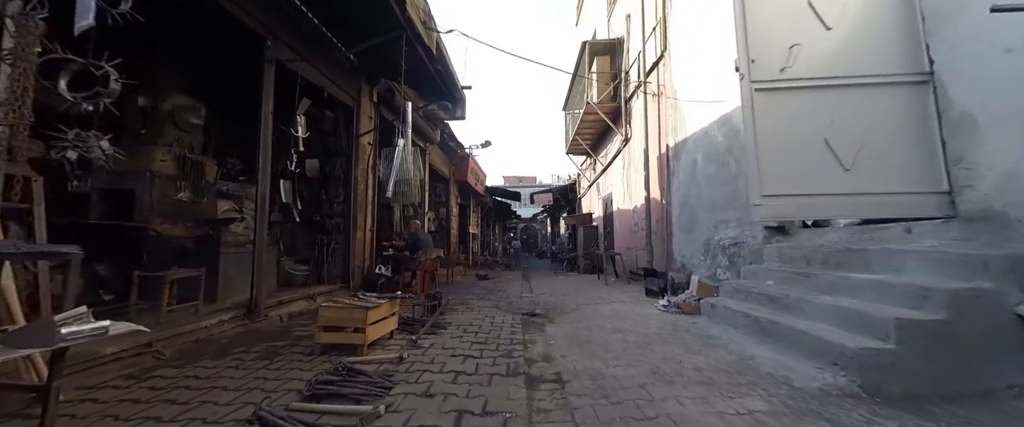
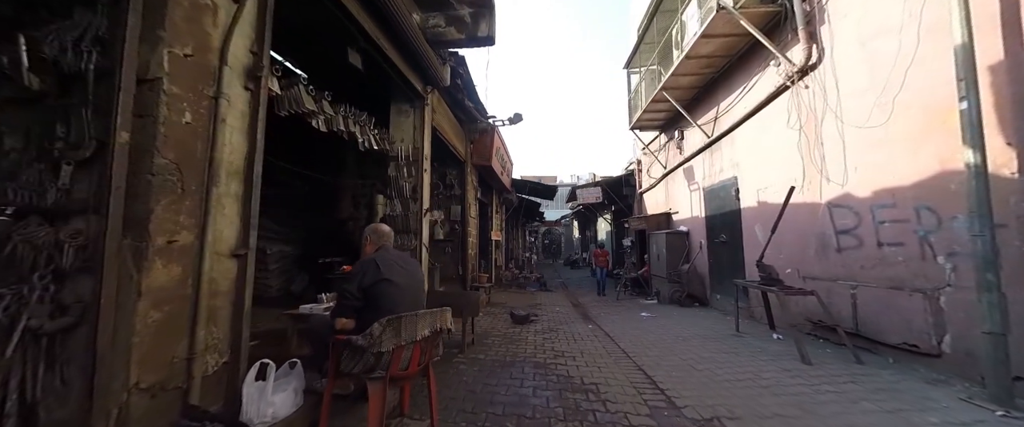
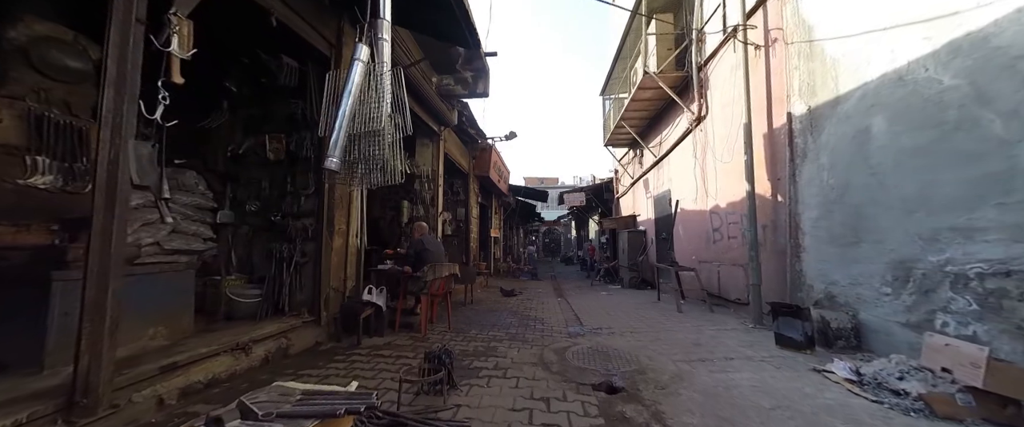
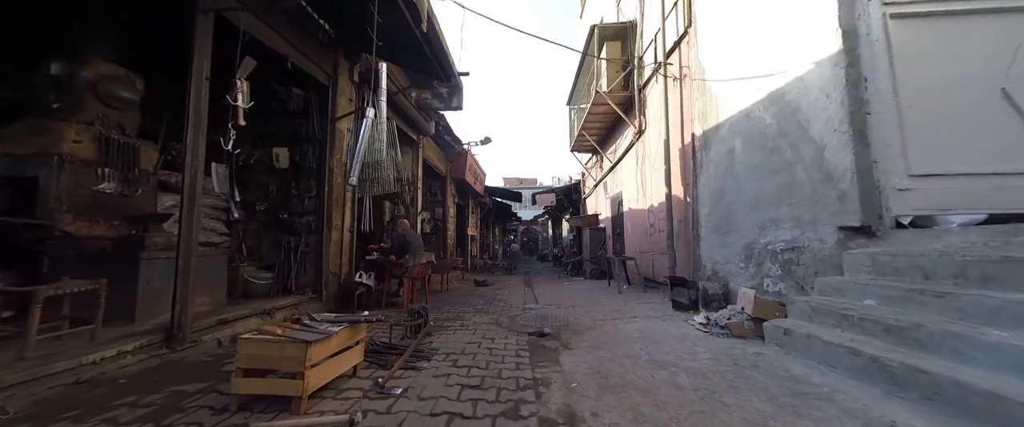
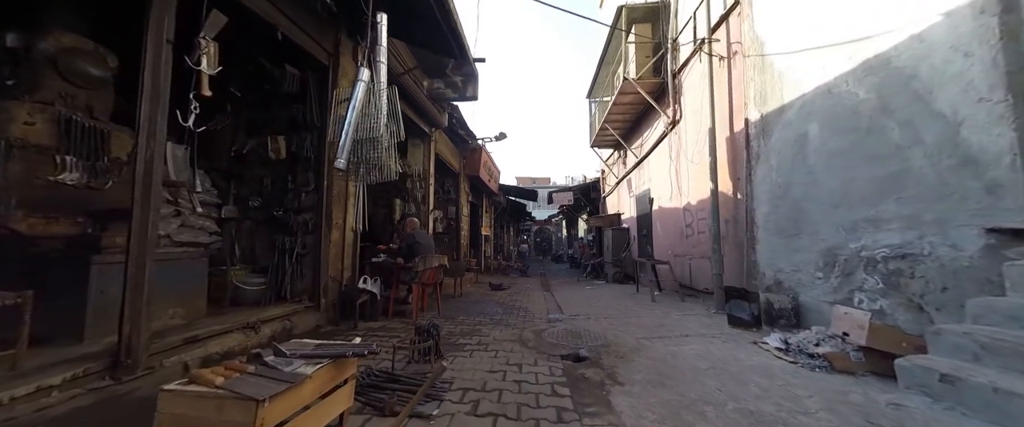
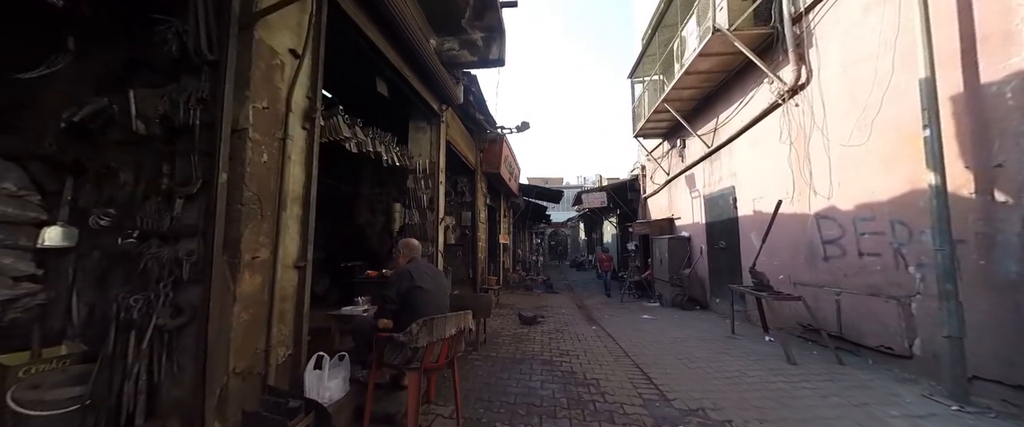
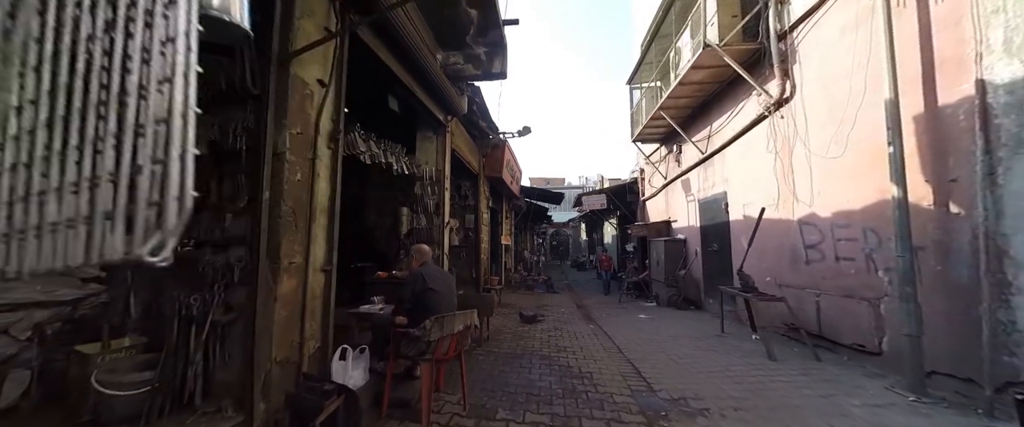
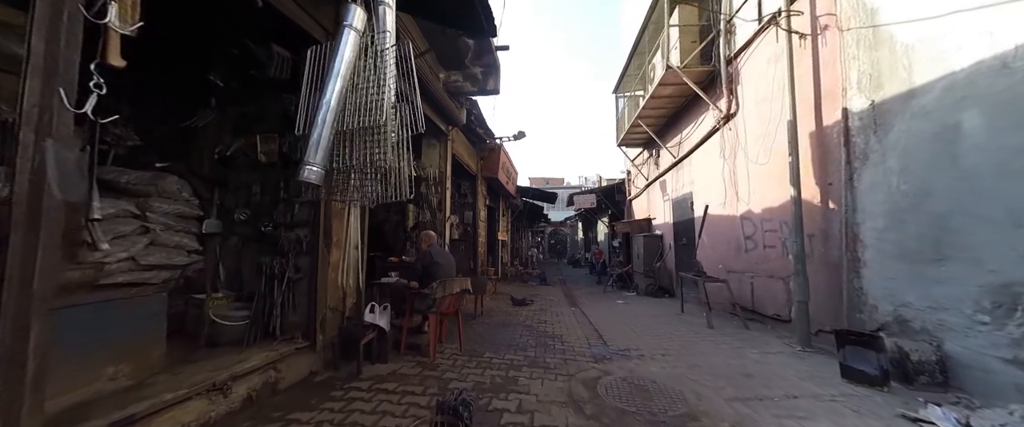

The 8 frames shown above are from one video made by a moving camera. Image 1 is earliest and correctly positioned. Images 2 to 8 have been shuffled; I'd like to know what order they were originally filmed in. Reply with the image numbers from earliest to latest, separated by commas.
4, 5, 3, 8, 7, 6, 2
